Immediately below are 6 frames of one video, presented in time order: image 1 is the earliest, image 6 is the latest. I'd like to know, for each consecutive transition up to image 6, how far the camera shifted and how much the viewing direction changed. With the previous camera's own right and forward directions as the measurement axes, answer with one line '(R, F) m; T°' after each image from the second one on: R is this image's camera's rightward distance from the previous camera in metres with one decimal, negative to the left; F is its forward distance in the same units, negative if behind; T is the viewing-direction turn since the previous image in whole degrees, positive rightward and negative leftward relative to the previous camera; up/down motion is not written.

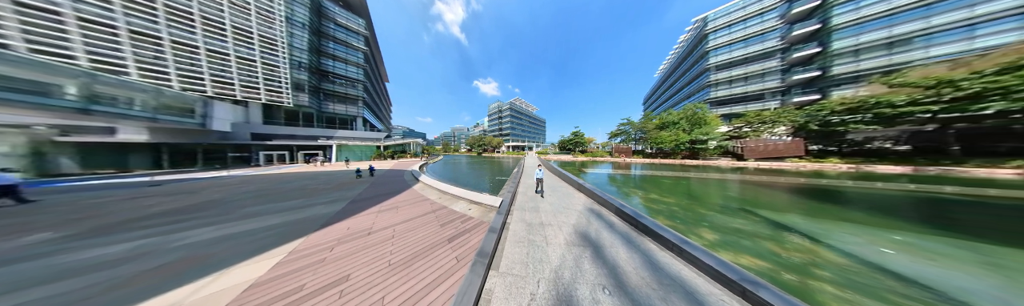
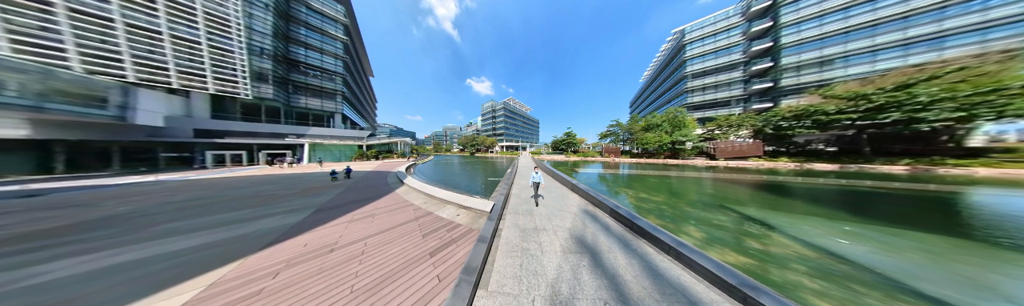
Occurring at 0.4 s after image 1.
(0.0, +0.2) m; +3°
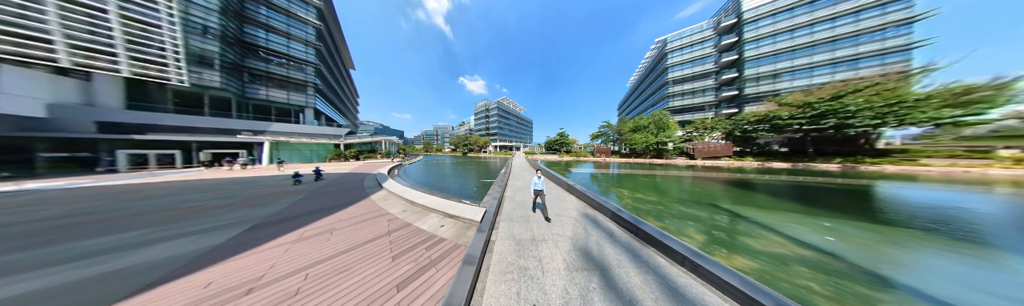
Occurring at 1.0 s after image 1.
(0.0, +0.4) m; +3°
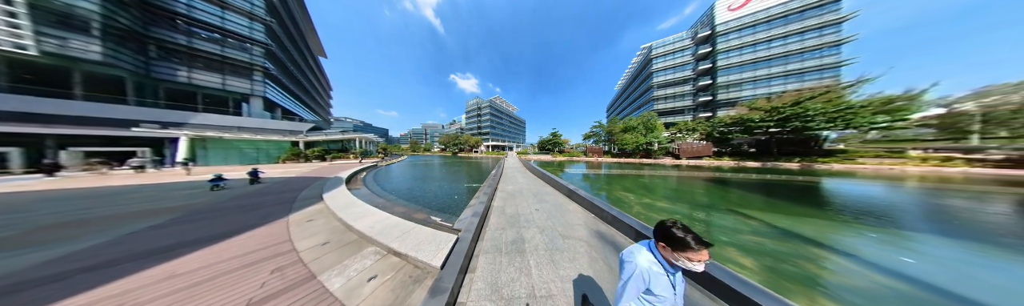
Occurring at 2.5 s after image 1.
(+0.1, +1.0) m; +4°
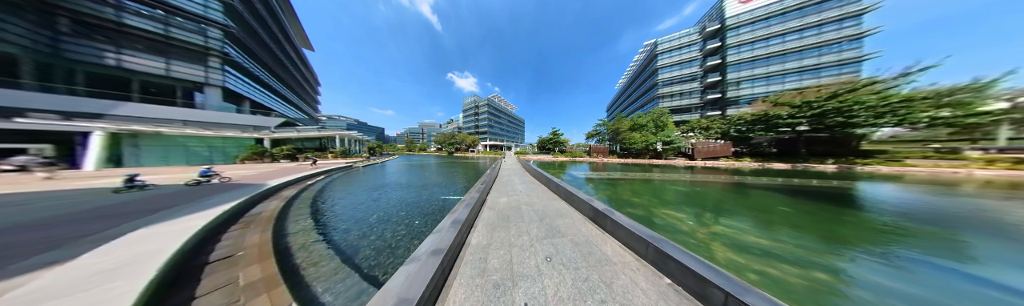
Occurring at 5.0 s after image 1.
(+0.2, +1.8) m; 0°
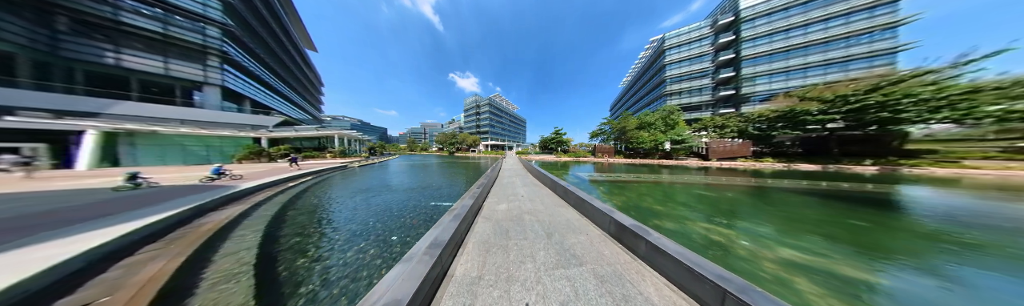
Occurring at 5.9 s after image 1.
(0.0, +0.6) m; -1°
